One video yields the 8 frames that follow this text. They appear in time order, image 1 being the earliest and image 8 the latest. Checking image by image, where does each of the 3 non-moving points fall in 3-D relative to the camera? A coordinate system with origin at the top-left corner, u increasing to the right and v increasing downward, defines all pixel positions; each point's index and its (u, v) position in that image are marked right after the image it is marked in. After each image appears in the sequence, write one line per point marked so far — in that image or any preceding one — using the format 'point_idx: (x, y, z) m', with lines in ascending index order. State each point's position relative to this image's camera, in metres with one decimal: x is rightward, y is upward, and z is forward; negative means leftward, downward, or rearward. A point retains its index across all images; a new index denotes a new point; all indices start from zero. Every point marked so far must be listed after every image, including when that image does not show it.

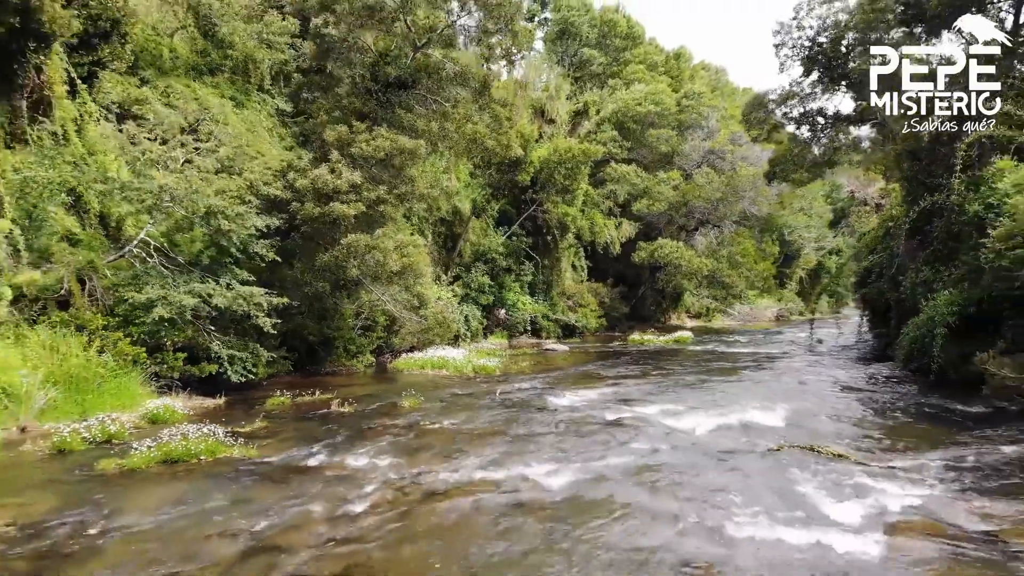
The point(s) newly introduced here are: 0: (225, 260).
0: (-5.2, +0.5, +12.8) m
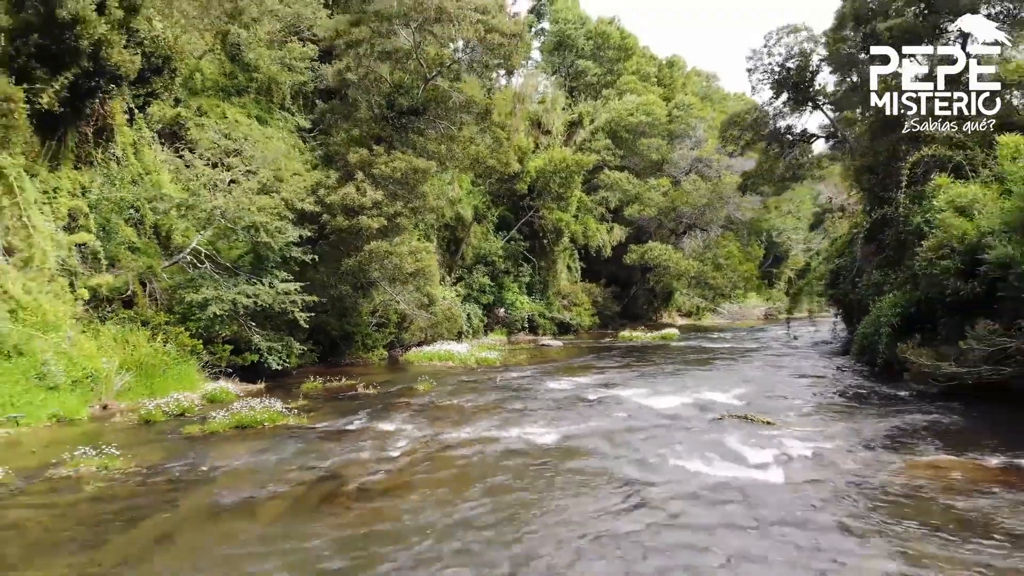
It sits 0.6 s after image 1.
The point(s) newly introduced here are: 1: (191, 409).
0: (-5.2, +0.5, +14.7) m
1: (-4.9, -1.9, +10.6) m
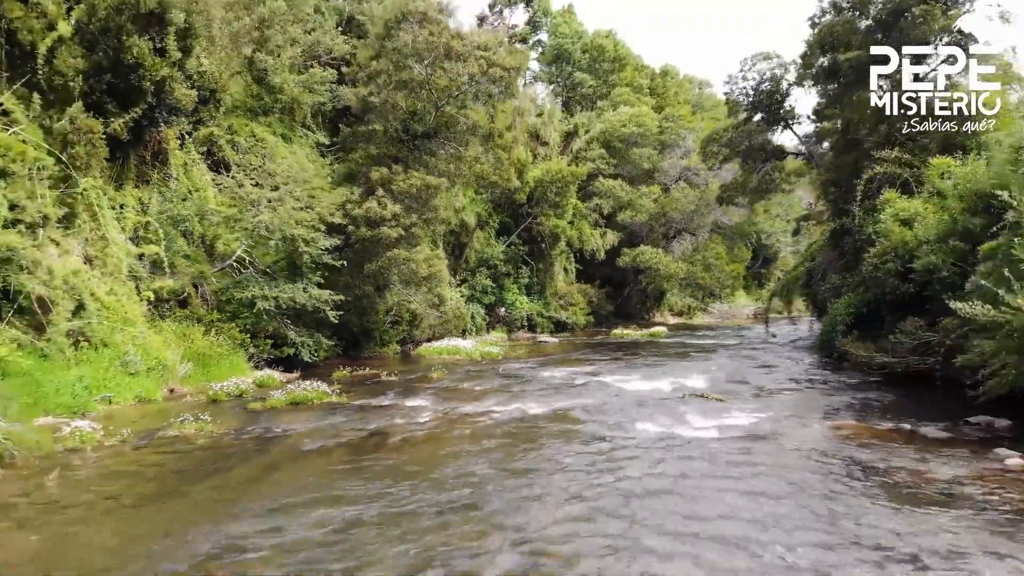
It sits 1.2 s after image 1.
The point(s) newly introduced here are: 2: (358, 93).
0: (-5.2, +0.4, +16.8) m
1: (-4.9, -1.9, +12.8) m
2: (-4.2, +5.4, +19.3) m
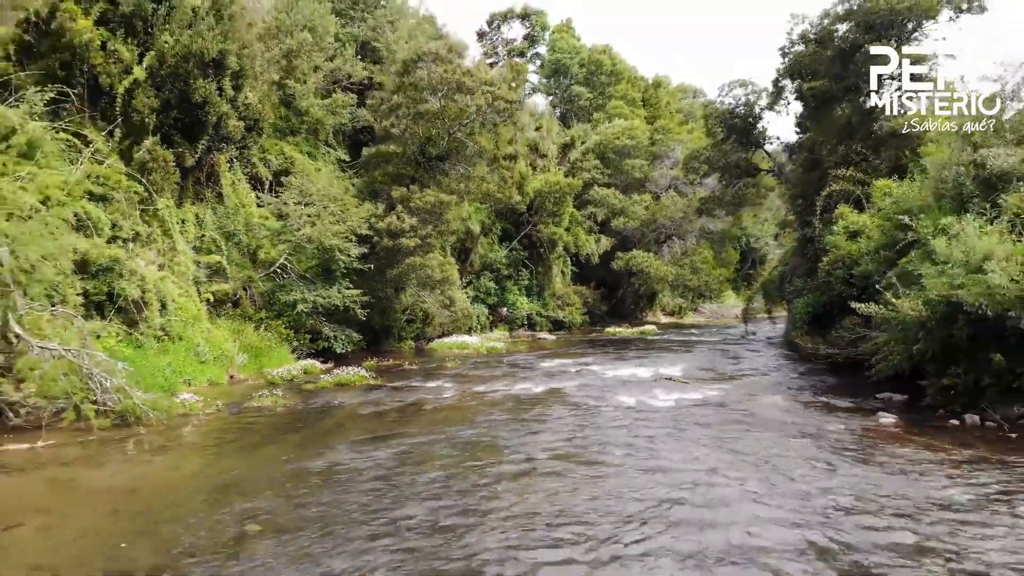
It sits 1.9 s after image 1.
0: (-5.1, +0.4, +19.5) m
1: (-4.8, -2.0, +15.4) m
2: (-4.1, +5.3, +22.0) m
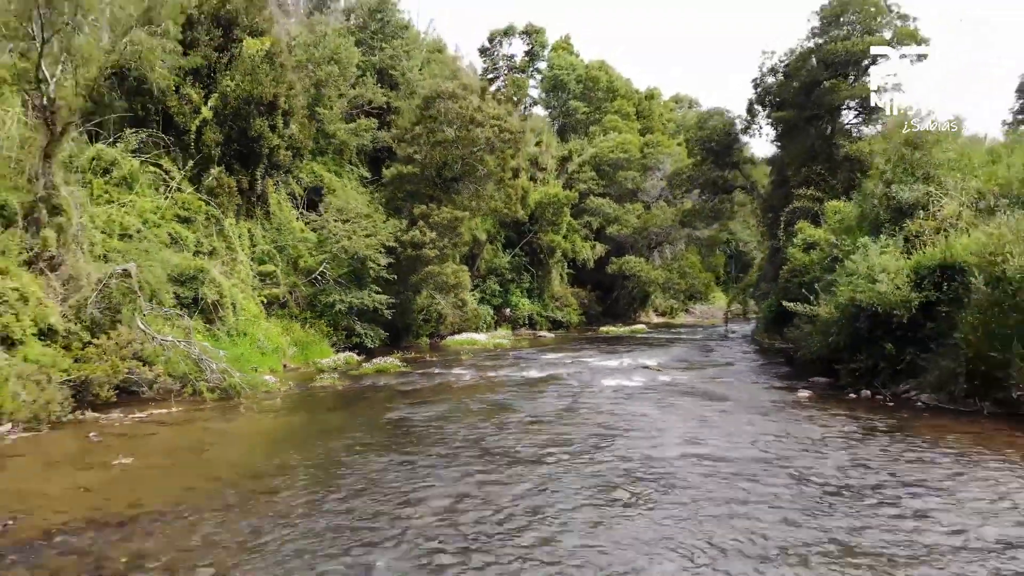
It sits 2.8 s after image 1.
0: (-5.0, +0.2, +22.7) m
1: (-4.7, -2.1, +18.6) m
2: (-3.9, +5.2, +25.2) m
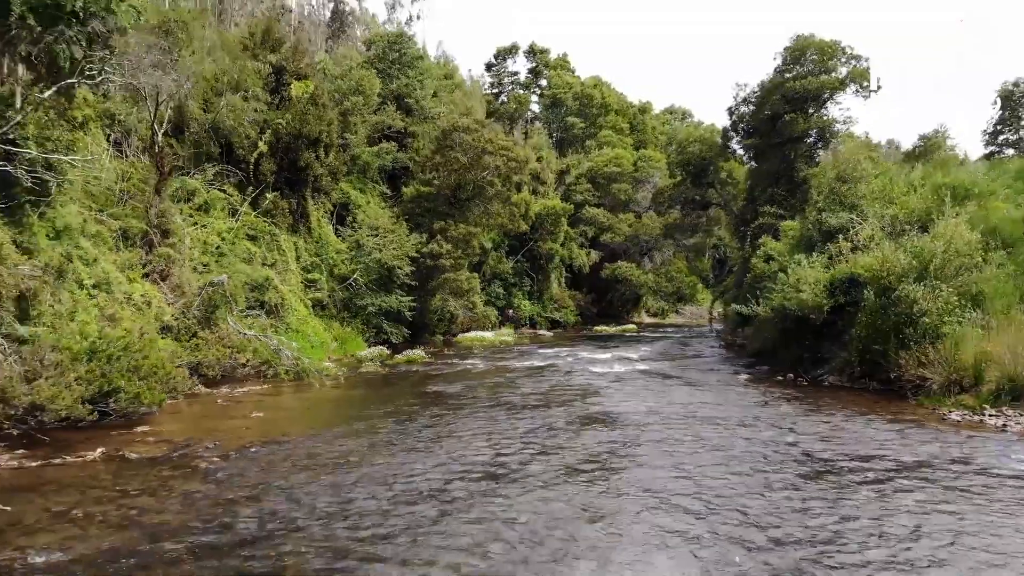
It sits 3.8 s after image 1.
0: (-4.8, +0.1, +26.7) m
1: (-4.5, -2.3, +22.6) m
2: (-3.8, +5.0, +29.2) m
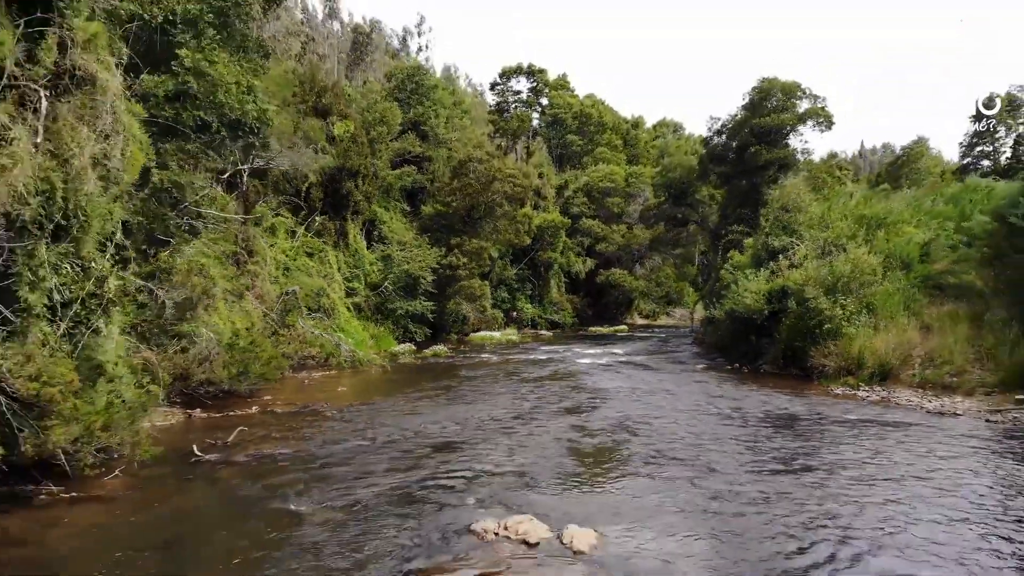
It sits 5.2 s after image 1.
0: (-4.6, -0.2, +31.6) m
1: (-4.3, -2.6, +27.6) m
2: (-3.5, +4.7, +34.2) m
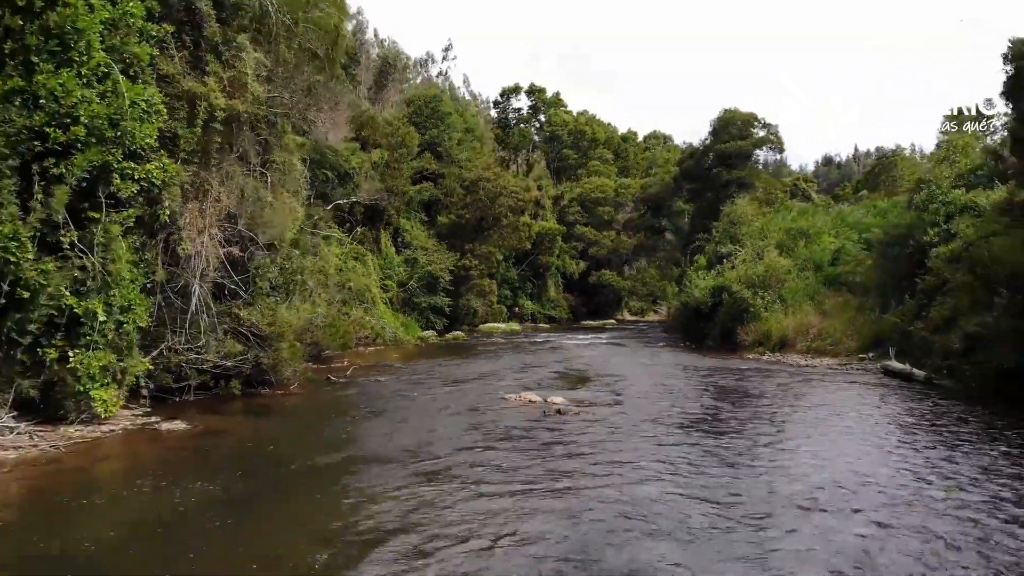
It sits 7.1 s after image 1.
0: (-4.4, -0.1, +38.6) m
1: (-4.1, -2.4, +34.6) m
2: (-3.3, +4.8, +41.2) m
